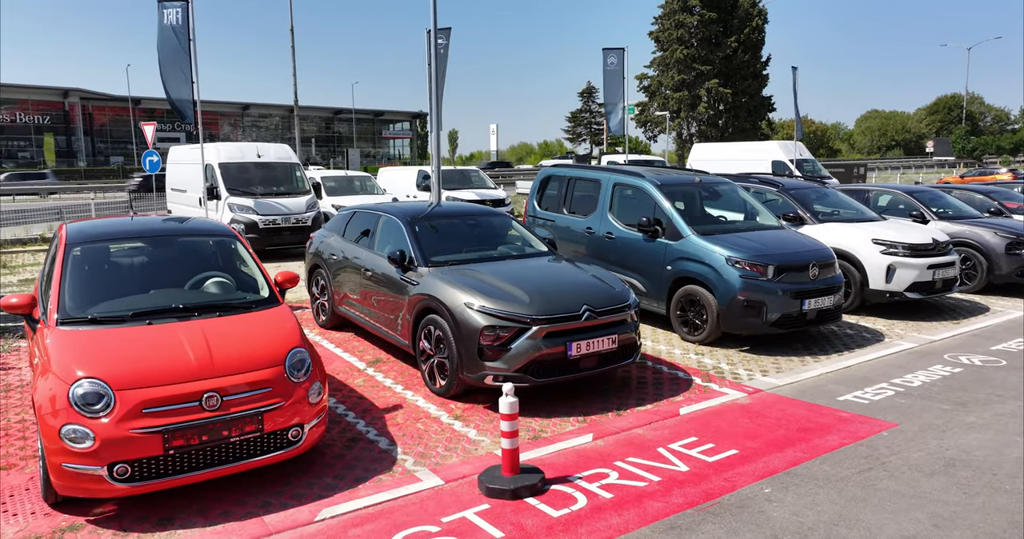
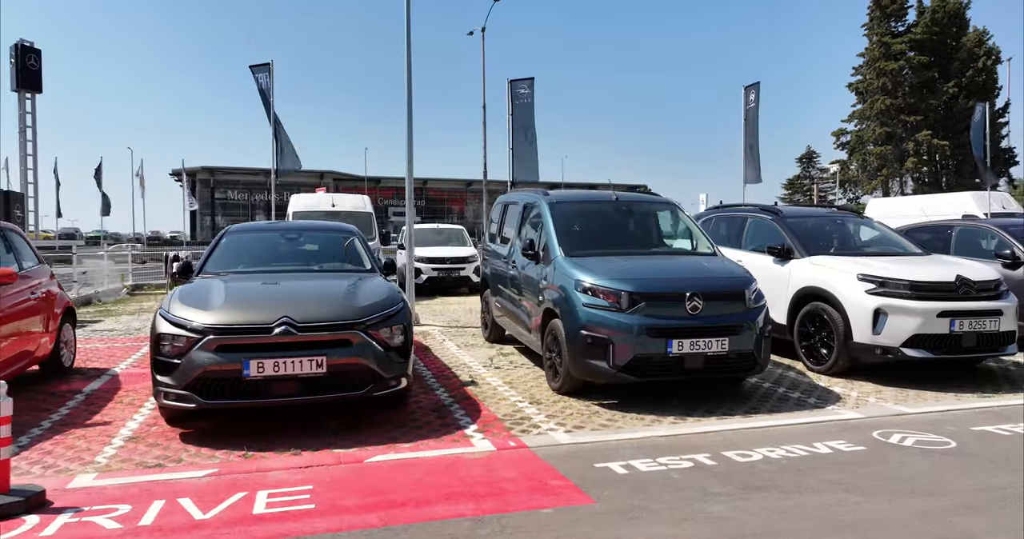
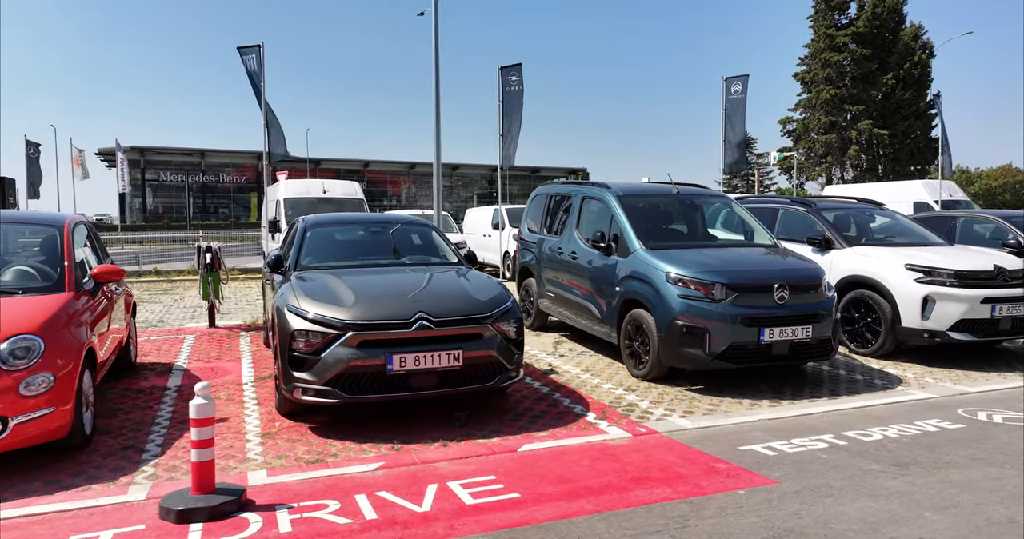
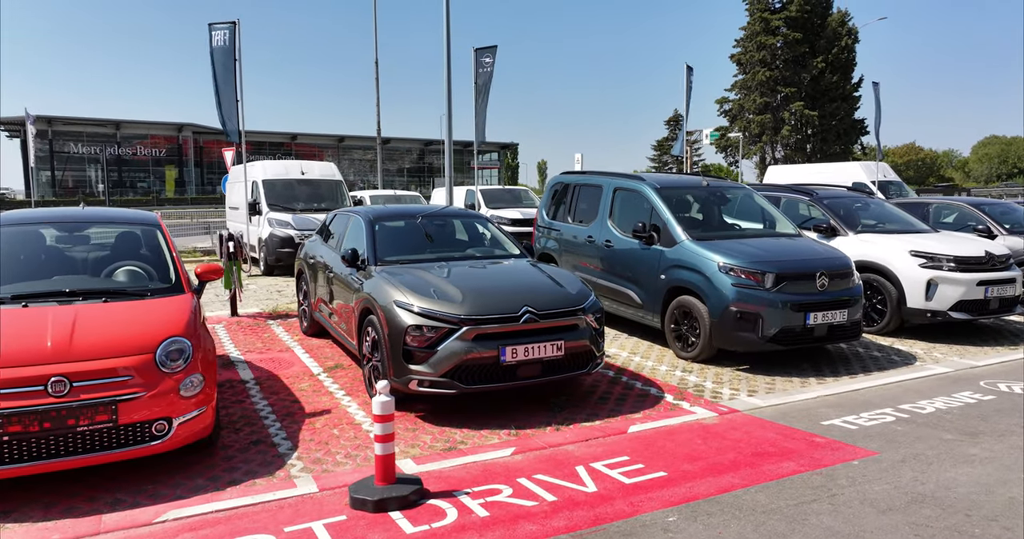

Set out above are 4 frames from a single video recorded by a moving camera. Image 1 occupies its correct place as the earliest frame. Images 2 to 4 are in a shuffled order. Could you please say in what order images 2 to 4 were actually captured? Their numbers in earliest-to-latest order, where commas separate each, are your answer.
4, 3, 2
